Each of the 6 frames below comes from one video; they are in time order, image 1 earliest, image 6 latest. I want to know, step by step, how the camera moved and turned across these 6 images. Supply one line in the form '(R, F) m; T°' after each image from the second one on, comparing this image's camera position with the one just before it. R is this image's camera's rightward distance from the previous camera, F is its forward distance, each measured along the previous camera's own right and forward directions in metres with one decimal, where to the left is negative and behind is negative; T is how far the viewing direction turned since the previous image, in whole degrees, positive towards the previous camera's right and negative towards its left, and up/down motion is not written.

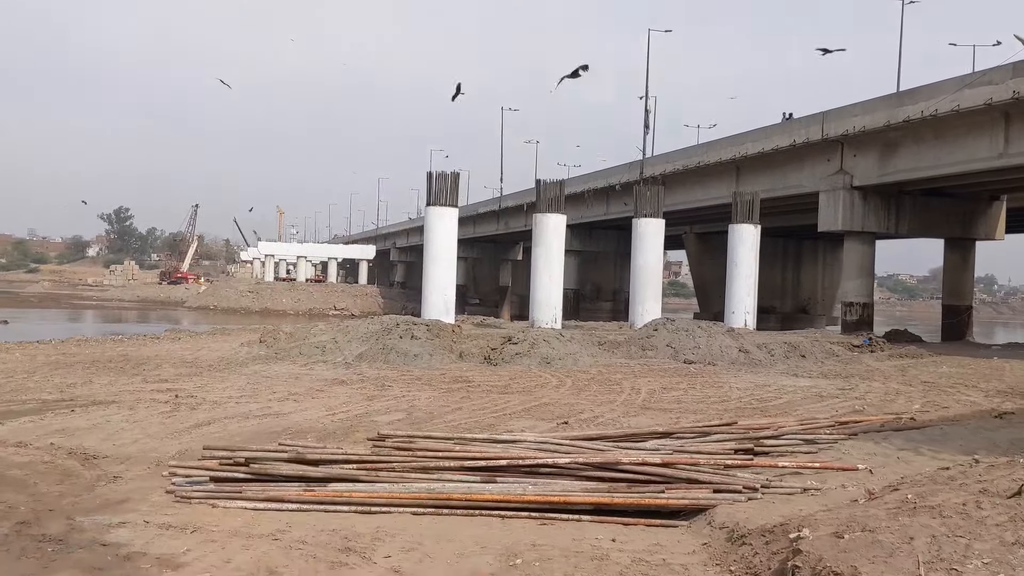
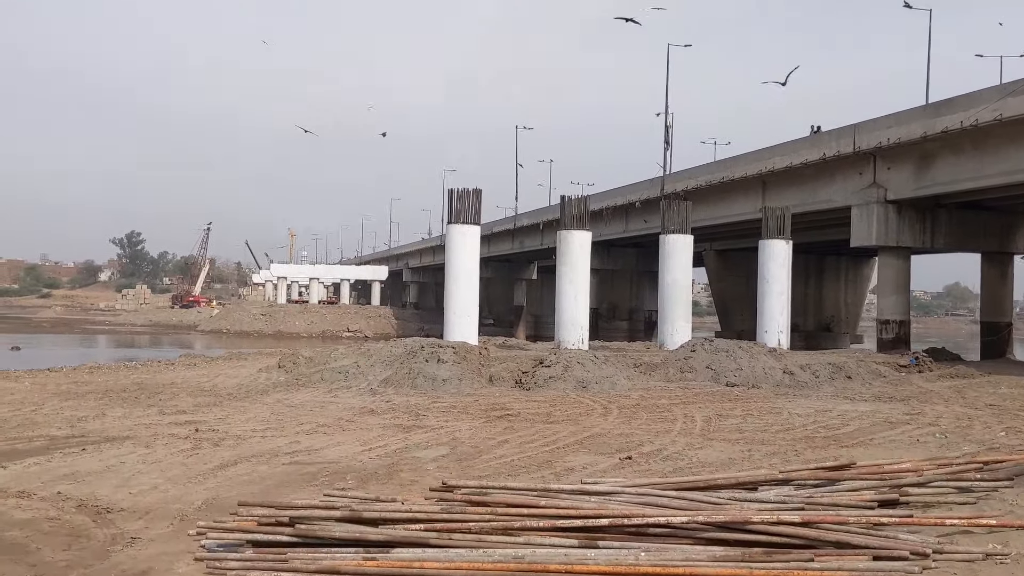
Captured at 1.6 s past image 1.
(-0.4, +0.9) m; -1°
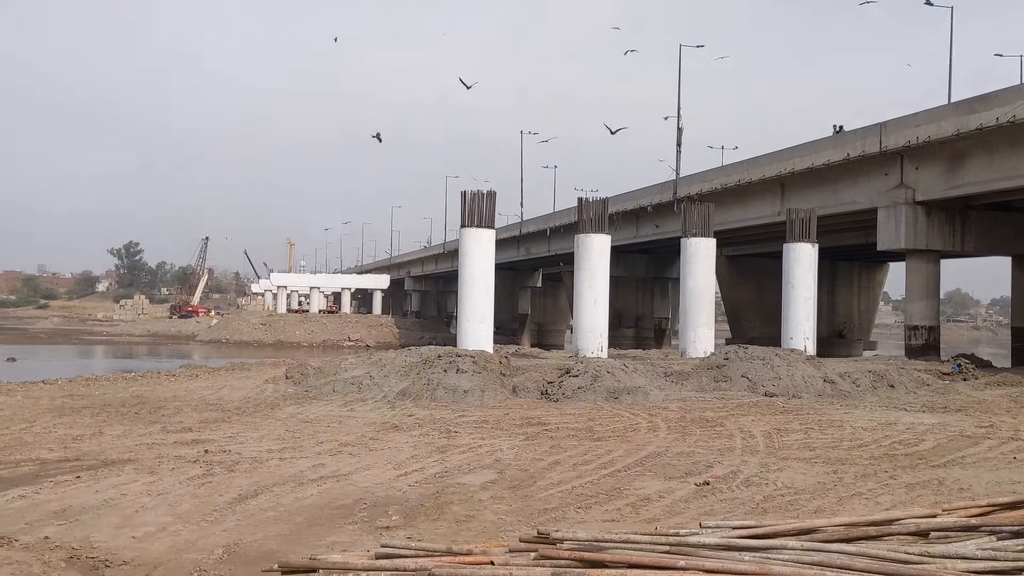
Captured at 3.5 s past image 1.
(-0.5, +1.1) m; 0°
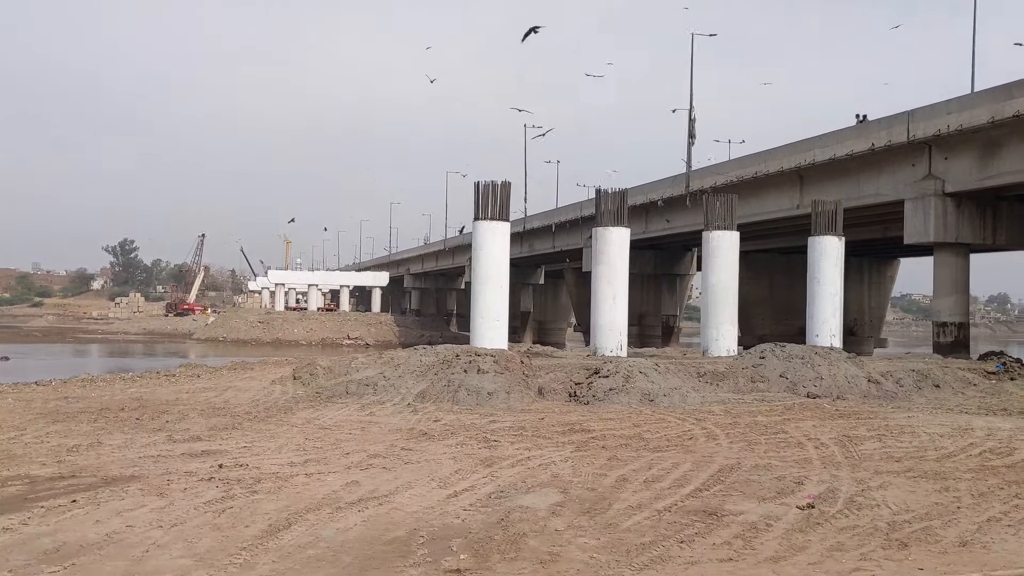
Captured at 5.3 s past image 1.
(-0.5, +1.1) m; 0°
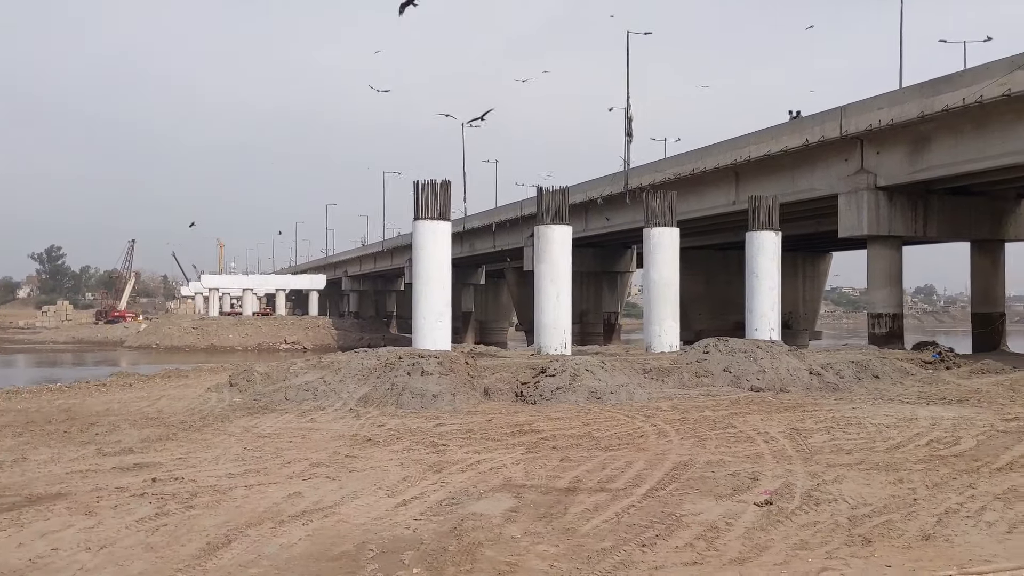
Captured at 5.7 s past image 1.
(-0.1, +0.2) m; +4°
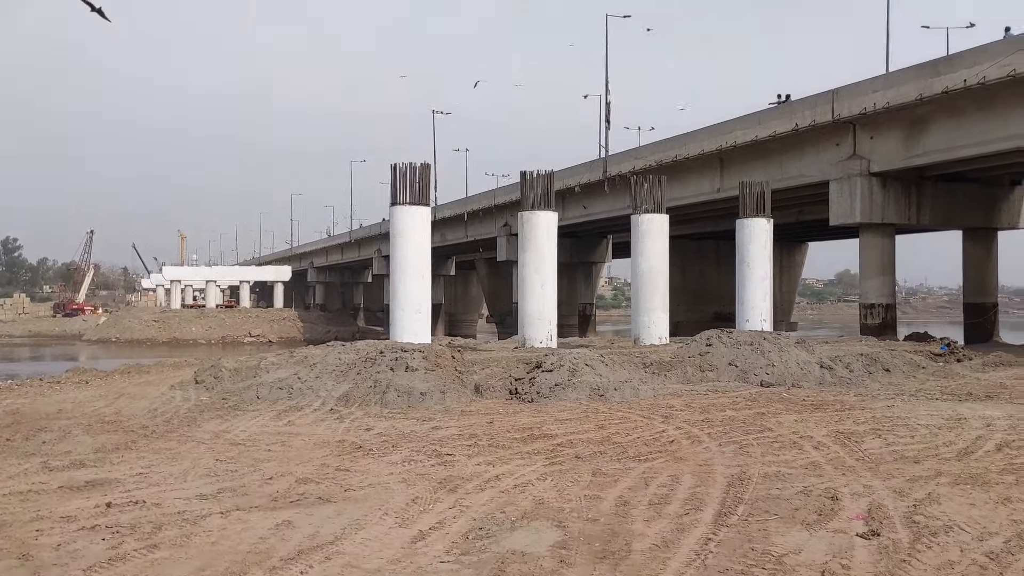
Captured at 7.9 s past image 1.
(-0.4, +1.3) m; +2°
